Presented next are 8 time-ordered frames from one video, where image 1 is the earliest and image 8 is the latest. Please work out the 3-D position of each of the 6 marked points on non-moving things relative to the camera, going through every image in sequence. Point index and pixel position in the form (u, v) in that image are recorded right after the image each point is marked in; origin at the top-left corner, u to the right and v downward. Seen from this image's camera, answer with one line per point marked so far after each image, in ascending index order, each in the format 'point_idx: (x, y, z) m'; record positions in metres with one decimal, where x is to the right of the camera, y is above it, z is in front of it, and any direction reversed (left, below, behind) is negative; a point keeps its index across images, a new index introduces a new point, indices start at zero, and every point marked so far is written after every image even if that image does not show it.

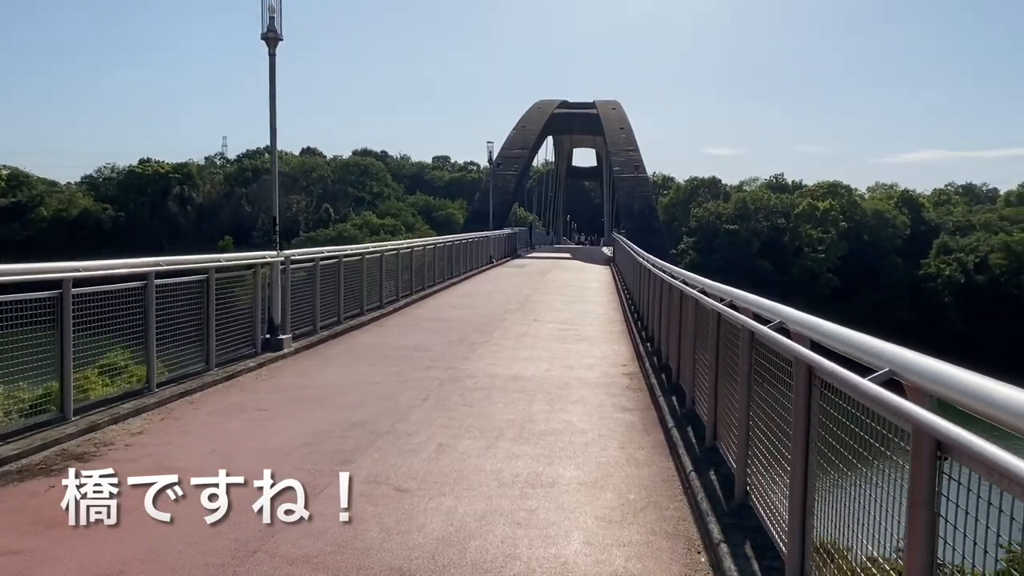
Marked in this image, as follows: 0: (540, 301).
0: (+0.6, -0.3, +18.0) m
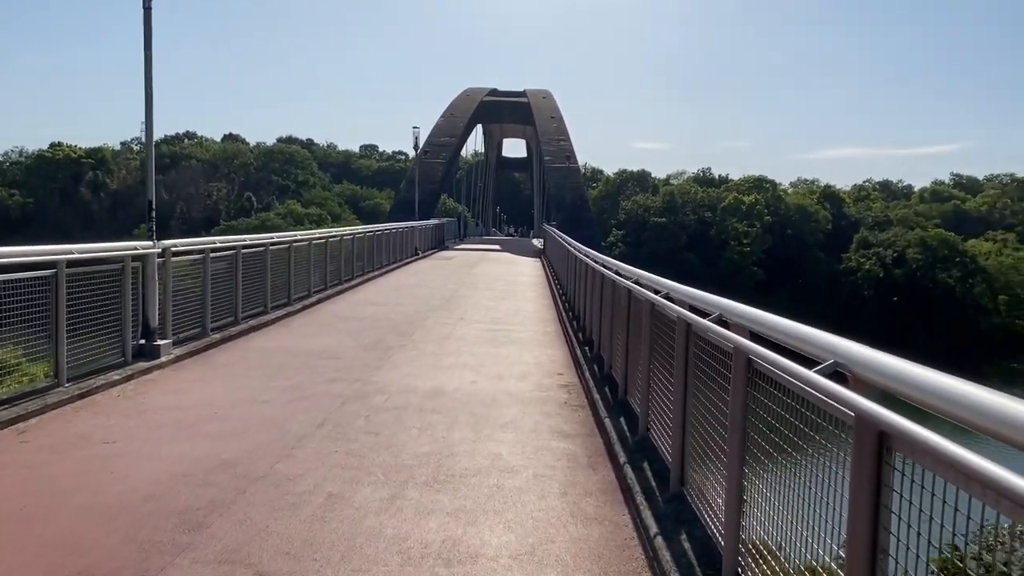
0: (-0.9, -0.2, +16.6) m
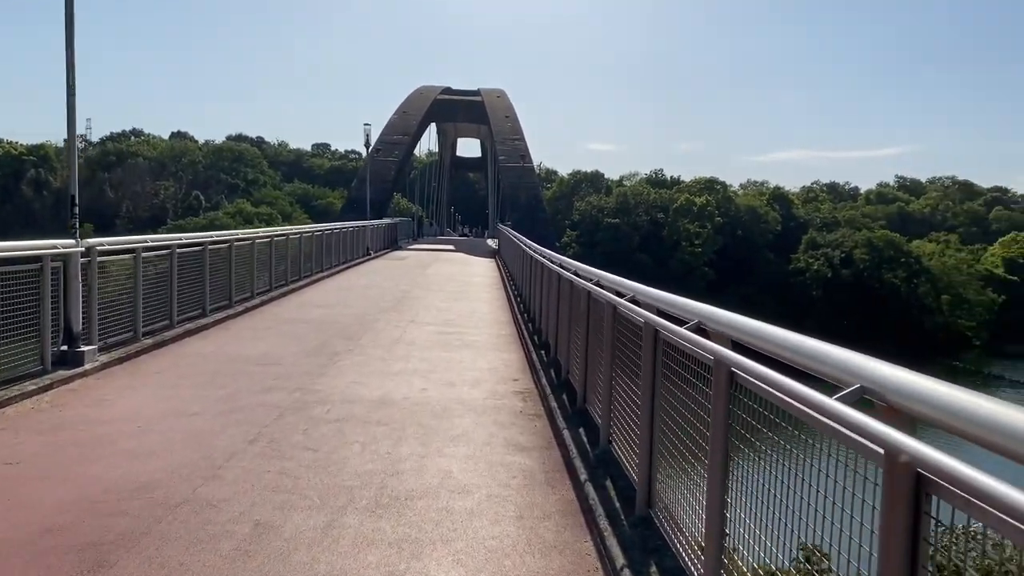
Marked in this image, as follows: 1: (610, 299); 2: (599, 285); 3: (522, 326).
0: (-1.7, -0.2, +16.1) m
1: (+0.6, -0.1, +5.6) m
2: (+0.7, 0.0, +6.6) m
3: (+0.1, -0.5, +12.1) m
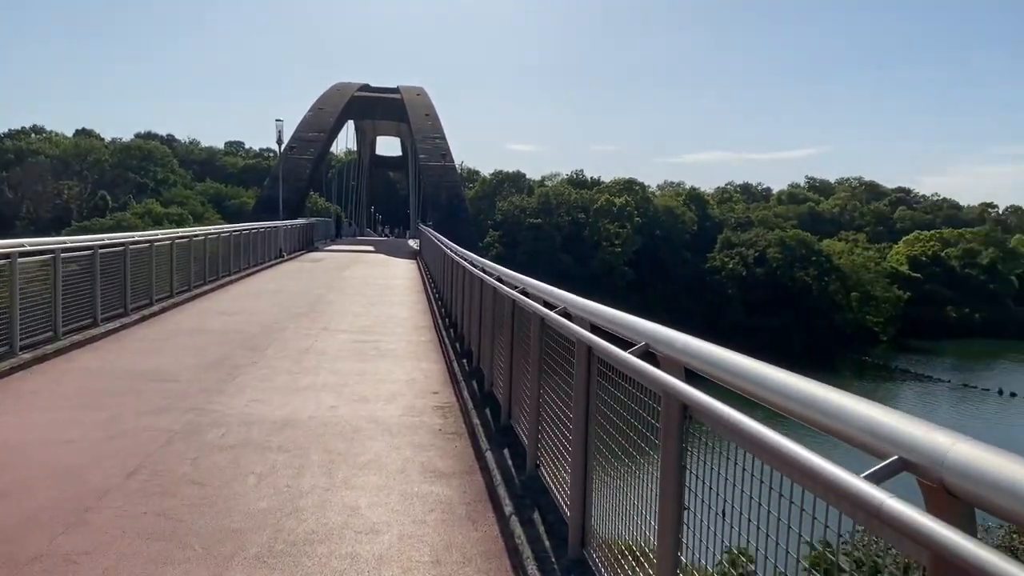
0: (-3.1, -0.3, +15.3) m
1: (+0.1, -0.1, +5.1) m
2: (+0.1, 0.0, +6.0) m
3: (-0.9, -0.6, +11.5) m
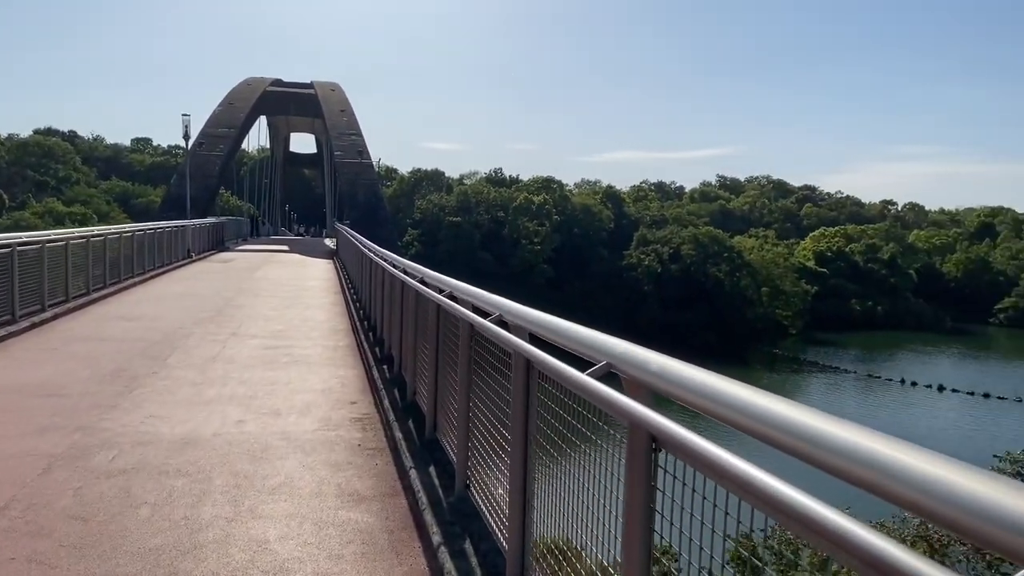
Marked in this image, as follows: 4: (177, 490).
0: (-4.4, -0.3, +14.5) m
1: (-0.3, -0.1, +4.6) m
2: (-0.4, 0.0, +5.6) m
3: (-1.9, -0.6, +10.9) m
4: (-1.9, -1.1, +4.9) m
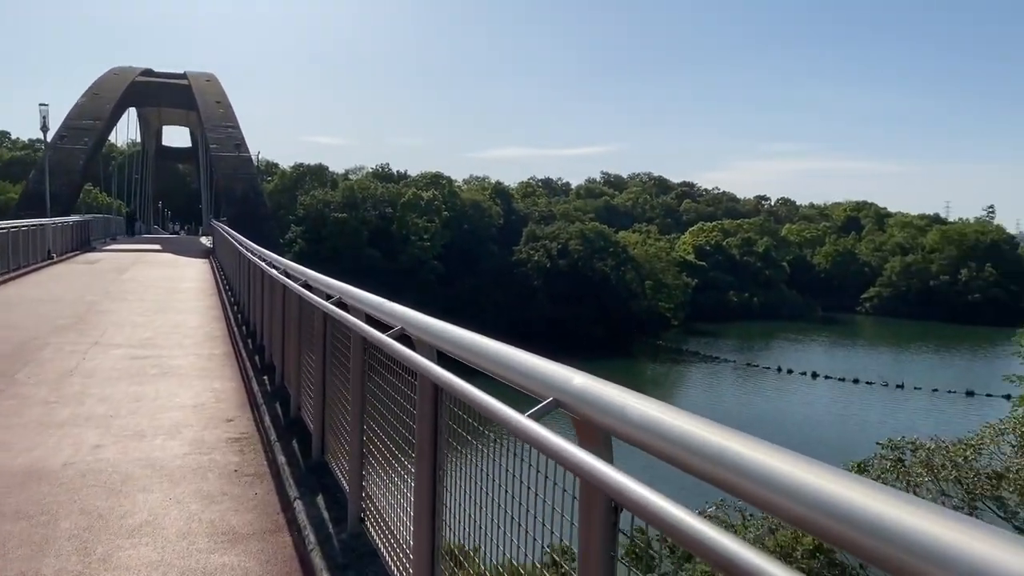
0: (-6.1, -0.4, +13.3) m
1: (-0.7, -0.2, +4.1) m
2: (-1.0, -0.1, +5.0) m
3: (-3.1, -0.6, +10.1) m
4: (-2.3, -1.2, +4.2) m
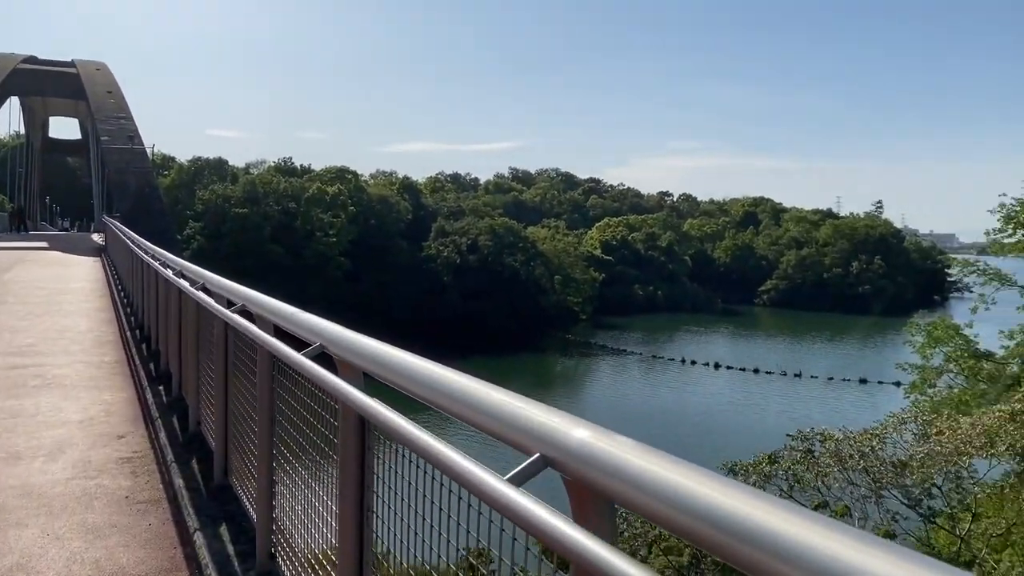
0: (-7.3, -0.4, +12.3) m
1: (-1.0, -0.2, +3.6) m
2: (-1.4, -0.1, +4.5) m
3: (-4.0, -0.6, +9.4) m
4: (-2.6, -1.2, +3.5) m
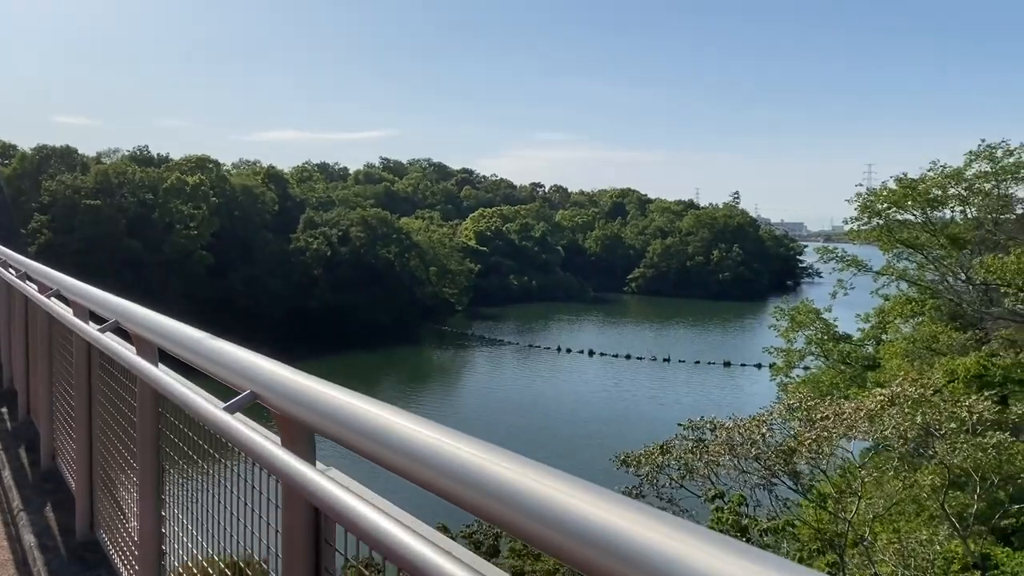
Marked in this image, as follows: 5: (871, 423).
0: (-8.6, -0.4, +10.5) m
1: (-1.2, -0.2, +2.8) m
2: (-1.6, -0.1, +3.6) m
3: (-5.0, -0.7, +8.1) m
4: (-2.7, -1.3, +2.5) m
5: (+6.2, -2.3, +15.2) m
